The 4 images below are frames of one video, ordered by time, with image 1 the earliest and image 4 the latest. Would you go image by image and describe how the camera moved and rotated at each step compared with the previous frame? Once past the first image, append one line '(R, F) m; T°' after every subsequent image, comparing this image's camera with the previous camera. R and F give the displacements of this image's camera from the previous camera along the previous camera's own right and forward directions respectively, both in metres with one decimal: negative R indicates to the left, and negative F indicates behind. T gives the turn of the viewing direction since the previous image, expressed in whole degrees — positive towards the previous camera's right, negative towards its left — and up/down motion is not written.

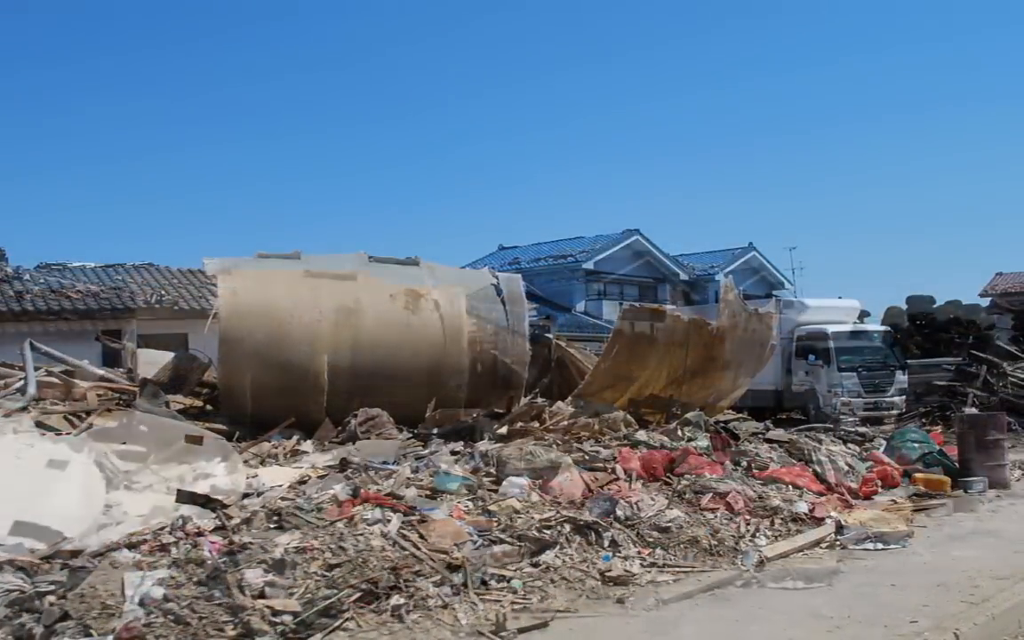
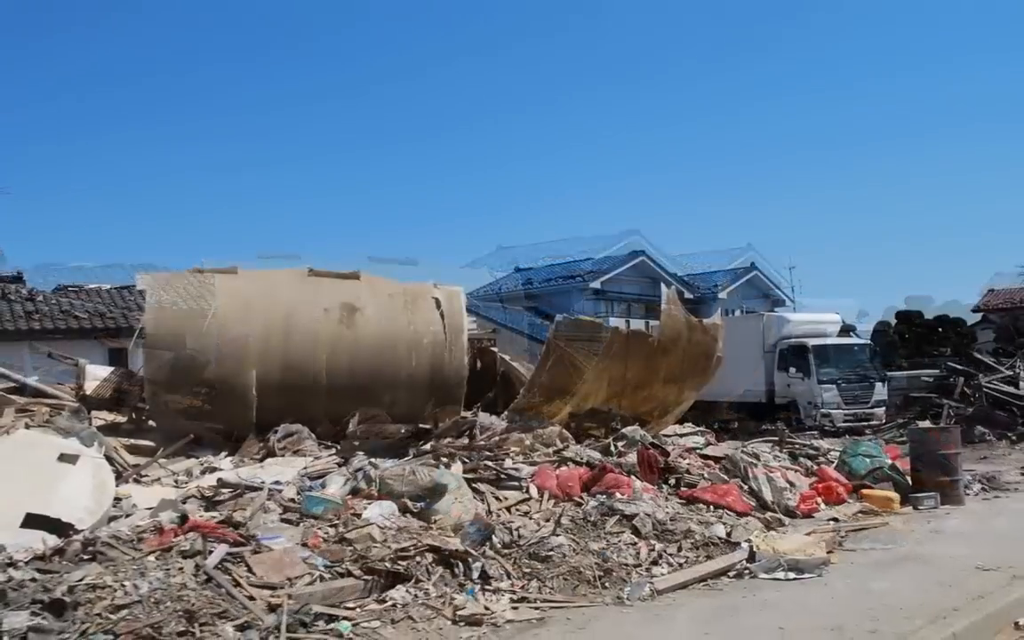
(+1.0, +0.6) m; -1°
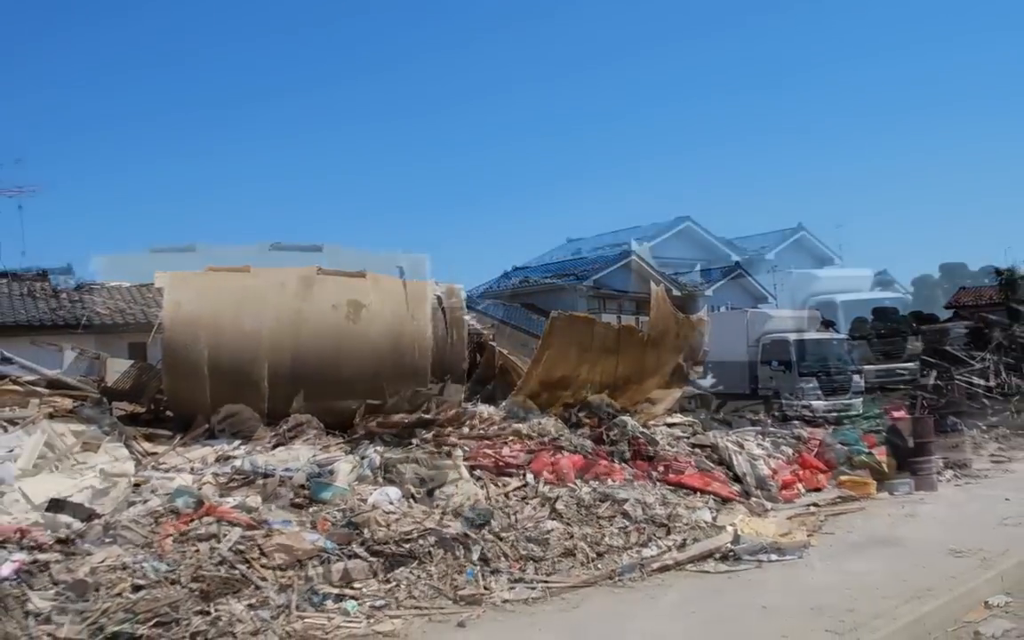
(0.0, -0.4) m; 0°
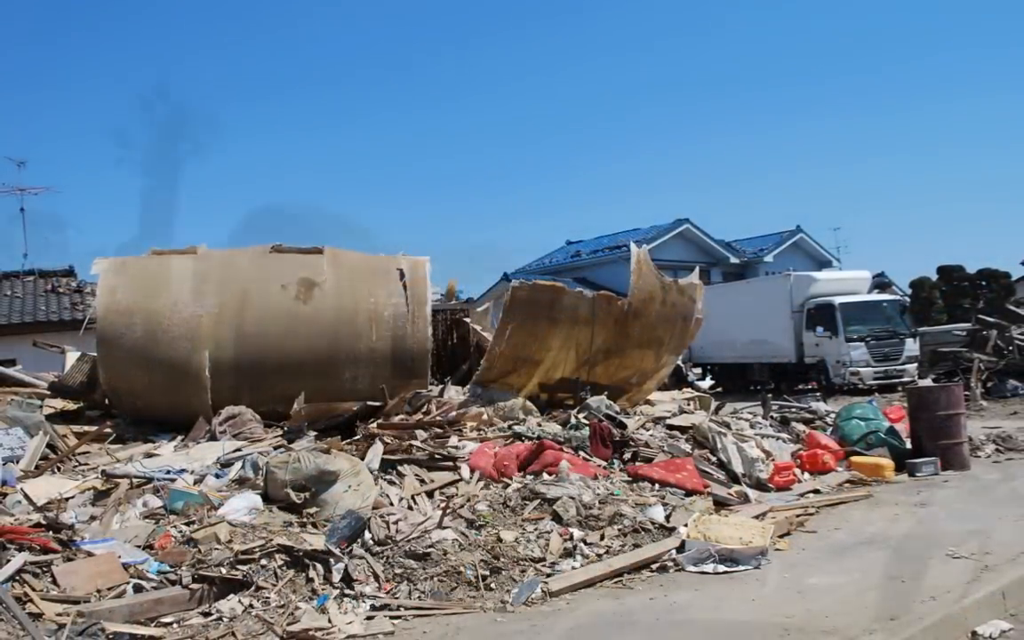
(+1.1, +1.3) m; -4°
